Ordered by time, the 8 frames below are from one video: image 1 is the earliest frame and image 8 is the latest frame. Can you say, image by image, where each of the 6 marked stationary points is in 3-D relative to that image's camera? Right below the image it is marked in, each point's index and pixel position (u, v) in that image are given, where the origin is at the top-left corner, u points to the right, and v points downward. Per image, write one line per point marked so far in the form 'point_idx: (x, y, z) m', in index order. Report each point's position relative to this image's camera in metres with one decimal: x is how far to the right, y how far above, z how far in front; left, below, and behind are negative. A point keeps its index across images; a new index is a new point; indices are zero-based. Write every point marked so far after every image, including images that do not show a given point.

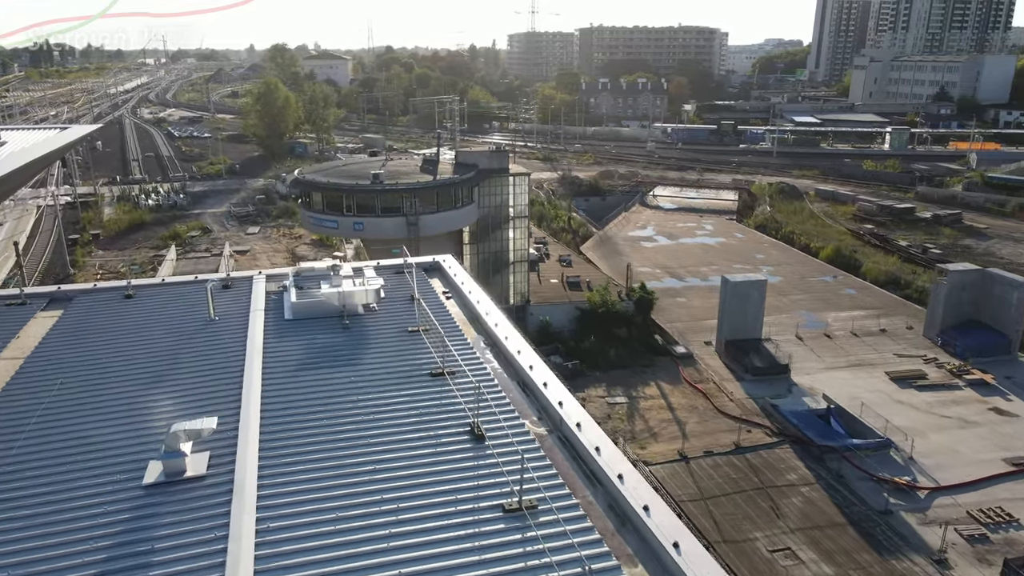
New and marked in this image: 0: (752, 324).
0: (+4.8, -0.7, +14.6) m
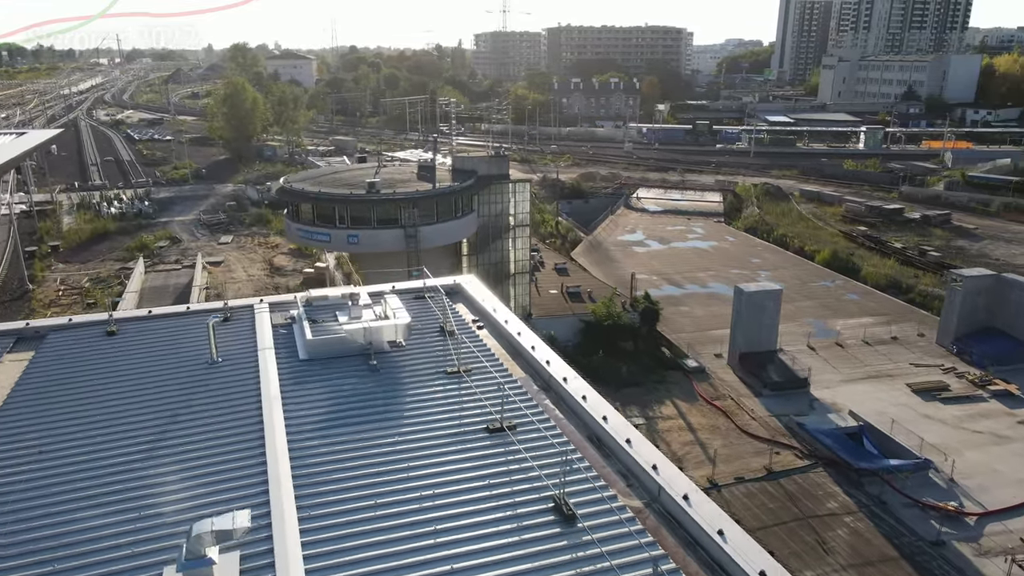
0: (+4.9, -0.9, +14.0) m
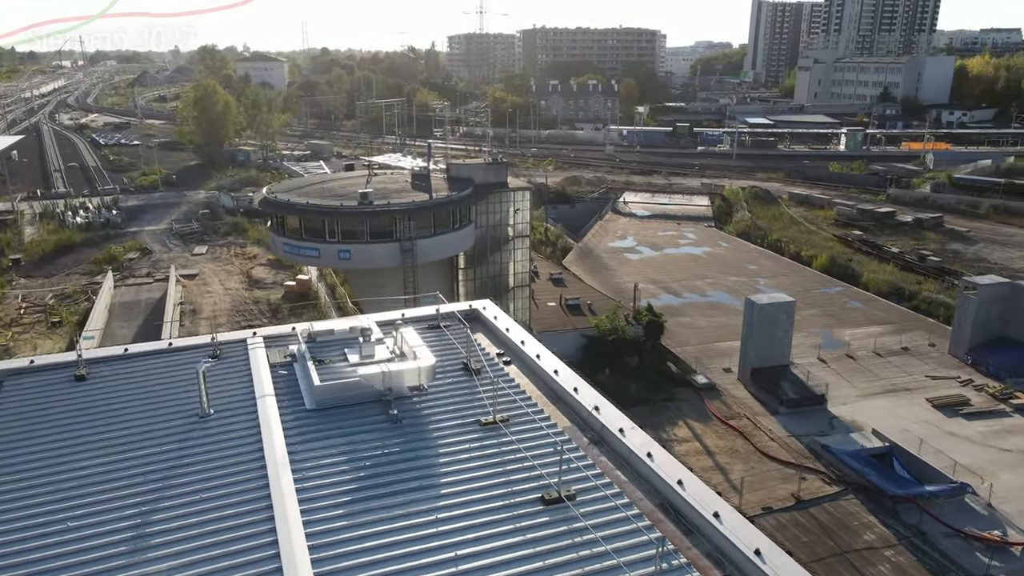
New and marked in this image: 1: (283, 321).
0: (+4.9, -1.1, +13.3) m
1: (-5.2, -0.7, +16.6) m
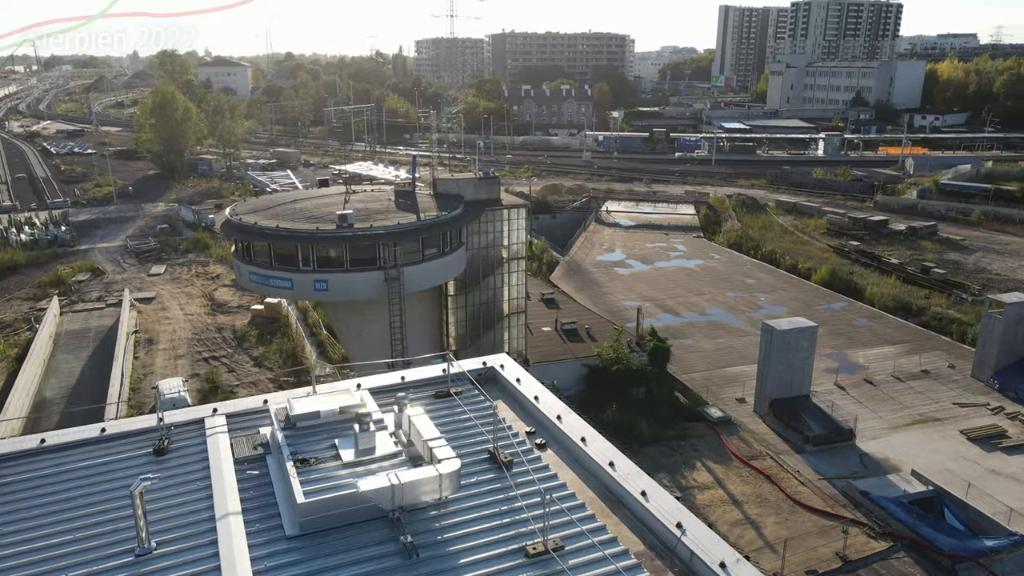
0: (+4.8, -1.5, +12.2) m
1: (-5.4, -1.3, +15.0) m
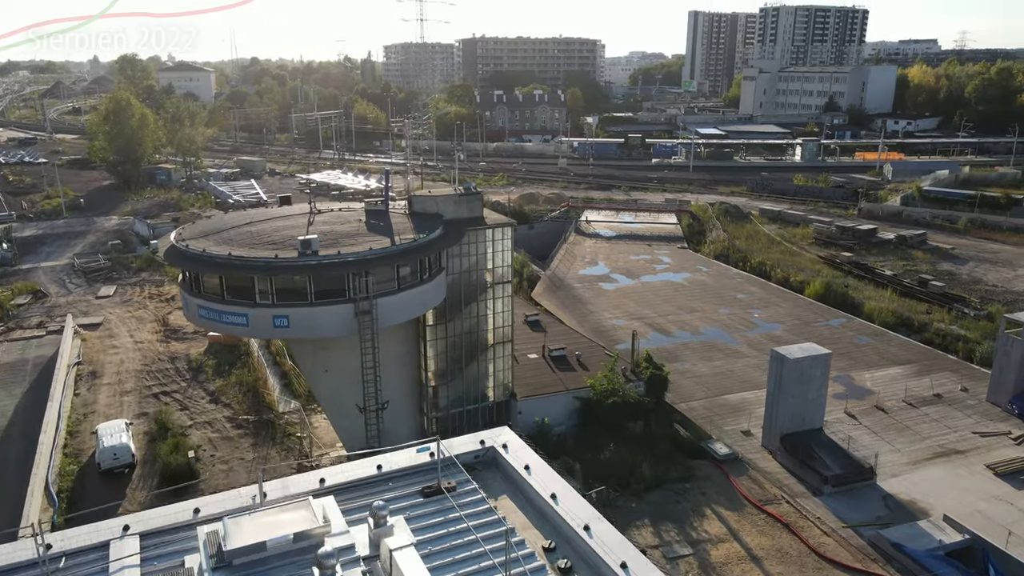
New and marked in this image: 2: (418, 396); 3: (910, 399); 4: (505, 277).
0: (+4.6, -1.9, +11.2) m
1: (-5.7, -1.8, +13.6) m
2: (-1.4, -1.6, +11.1) m
3: (+7.2, -2.0, +13.2) m
4: (-0.1, +0.2, +11.1) m
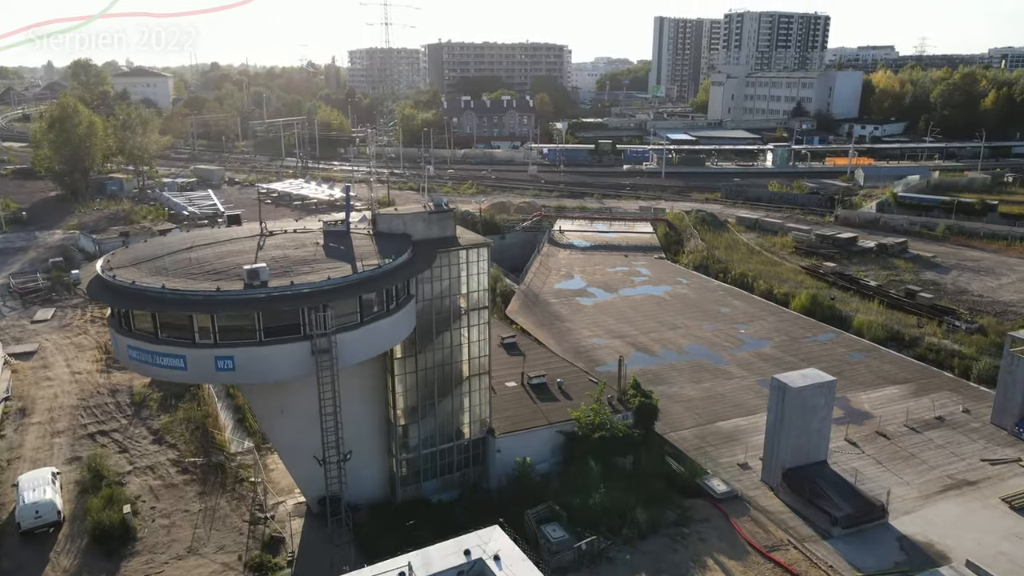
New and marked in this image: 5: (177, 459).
0: (+4.3, -2.2, +10.3) m
1: (-6.1, -2.2, +12.3) m
2: (-1.7, -2.0, +10.0) m
3: (+6.8, -2.3, +12.4) m
4: (-0.4, -0.2, +10.0) m
5: (-5.1, -2.6, +11.1) m
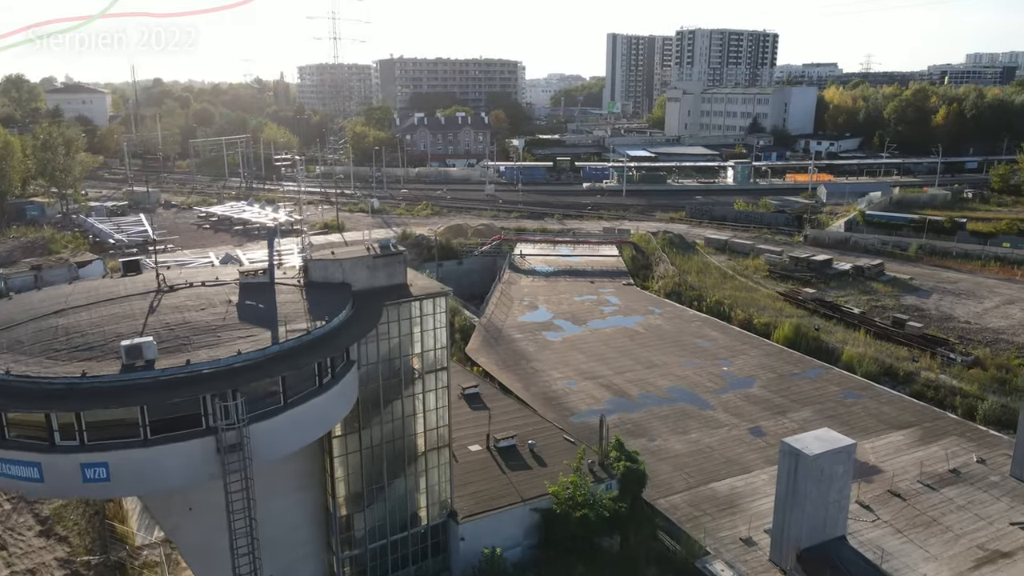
0: (+3.9, -2.8, +8.8) m
1: (-6.6, -3.0, +10.2) m
2: (-2.1, -2.7, +8.2) m
3: (+6.3, -2.9, +11.1) m
4: (-0.8, -0.8, +8.3) m
5: (-5.6, -3.4, +9.1) m
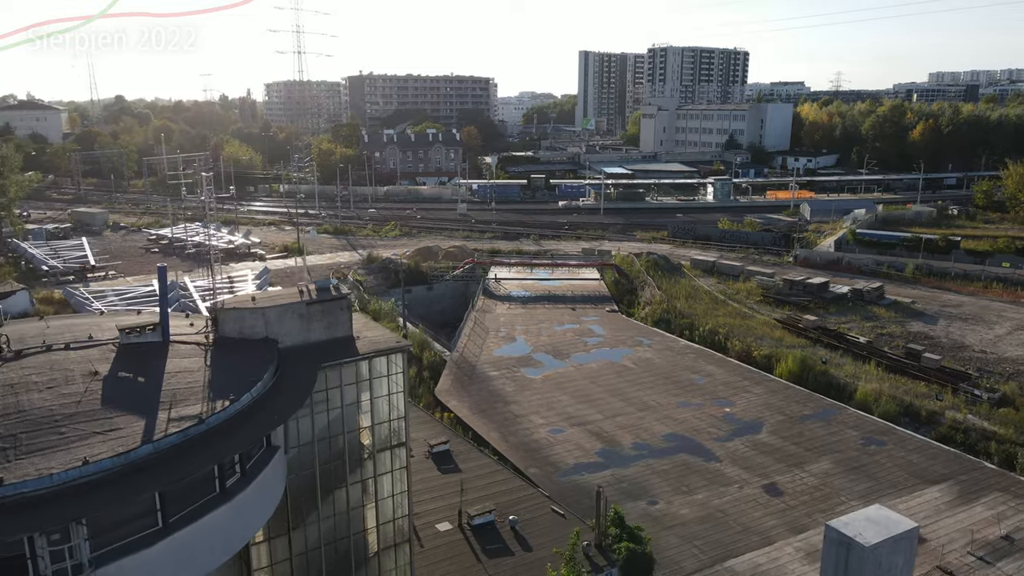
0: (+3.7, -3.2, +7.1) m
1: (-6.9, -3.6, +8.1) m
2: (-2.3, -3.2, +6.2) m
3: (+6.0, -3.3, +9.4) m
4: (-1.0, -1.3, +6.4) m
5: (-5.8, -3.9, +7.0) m
